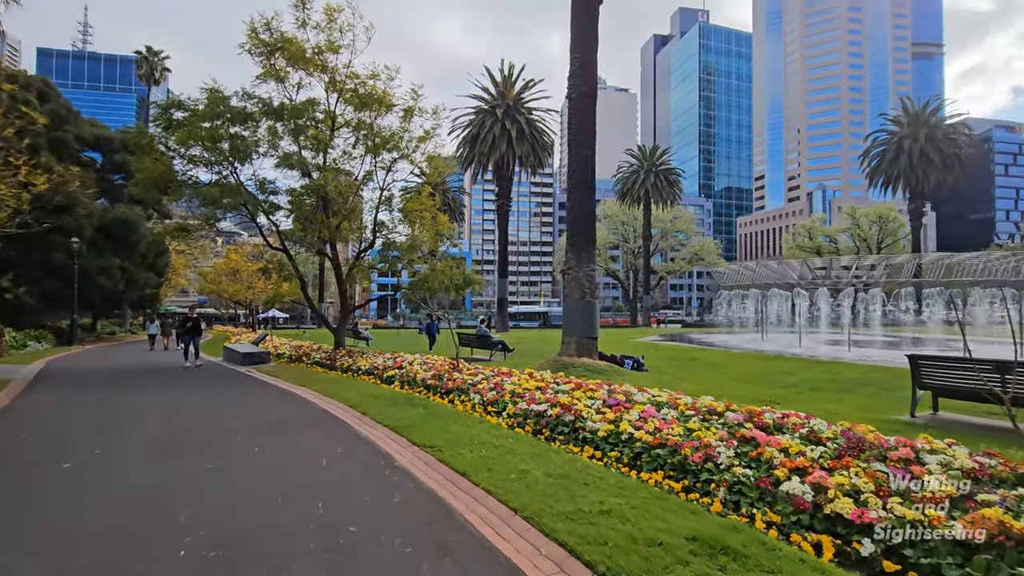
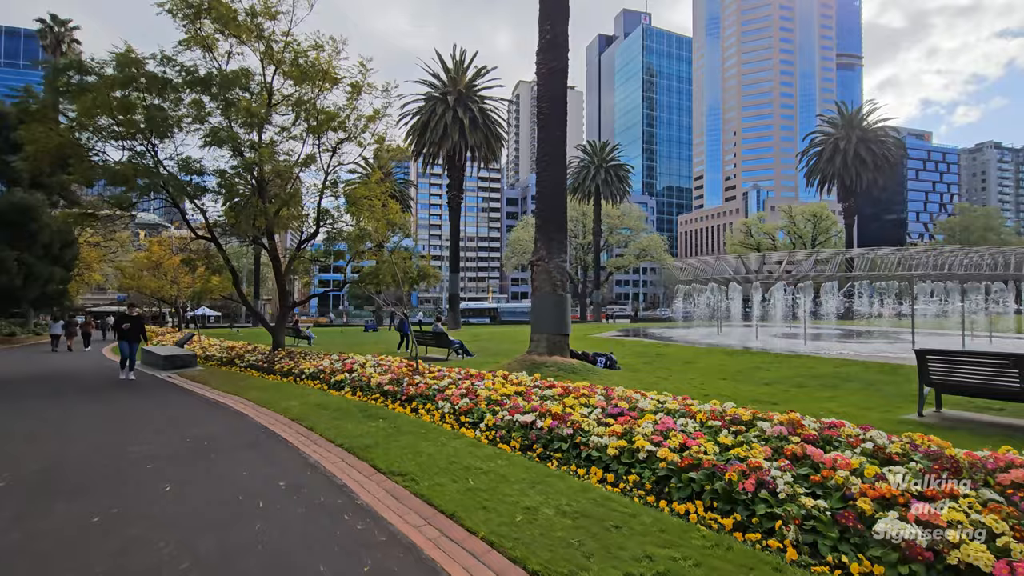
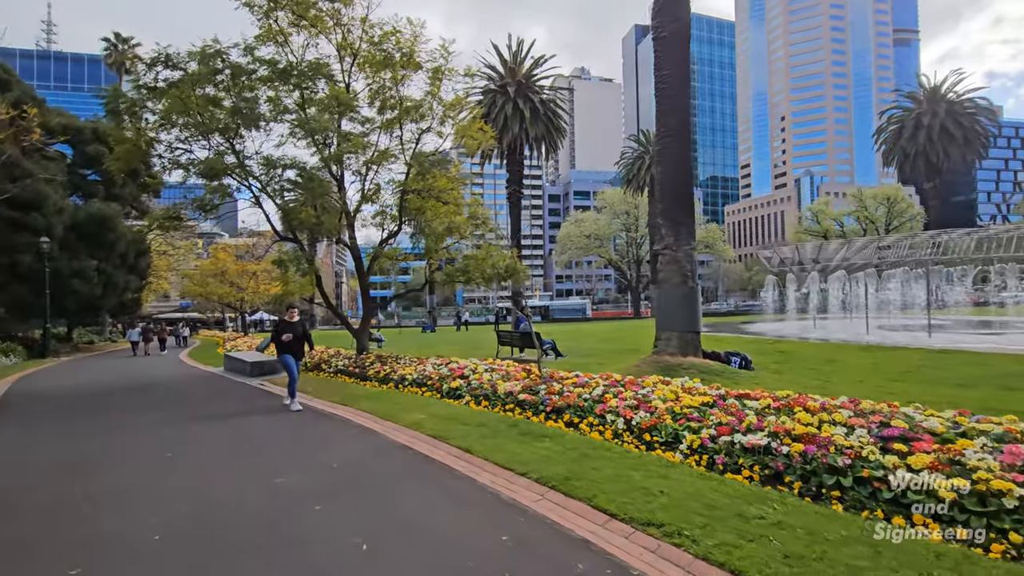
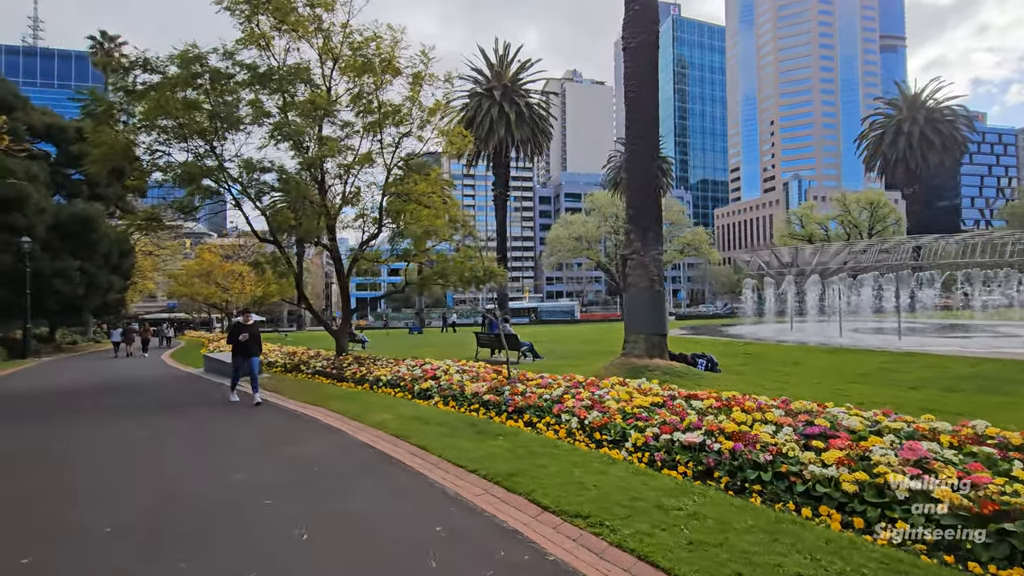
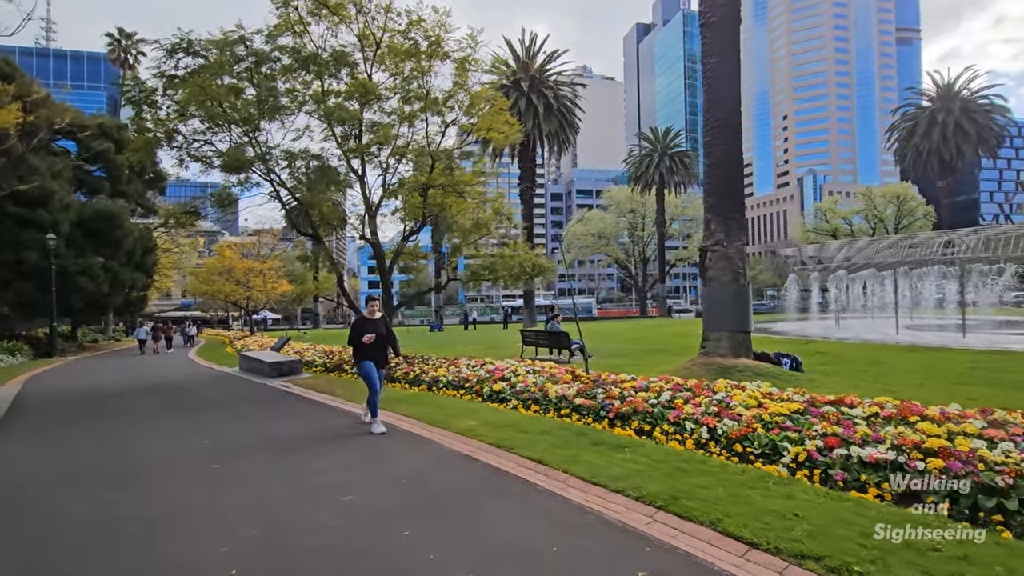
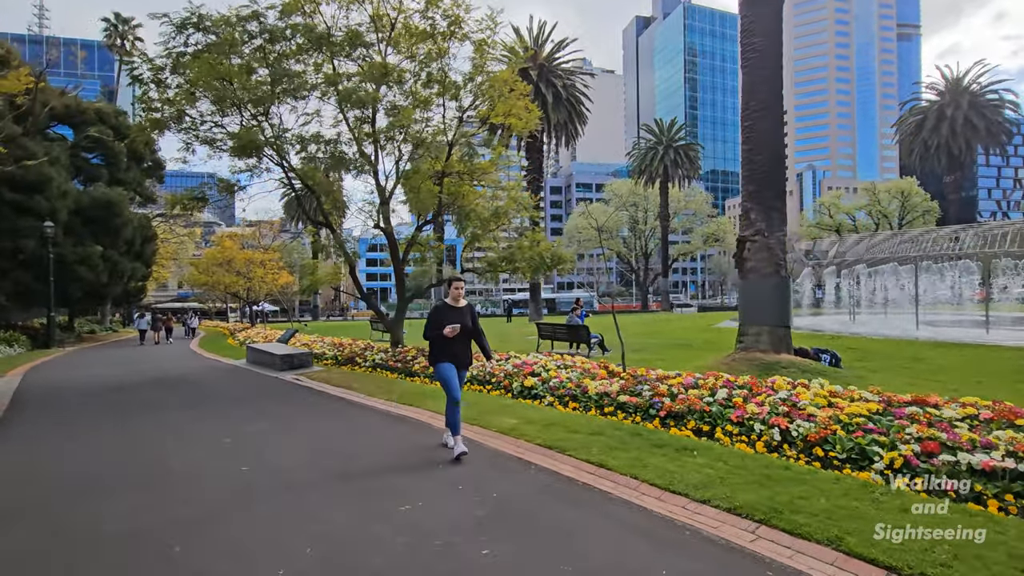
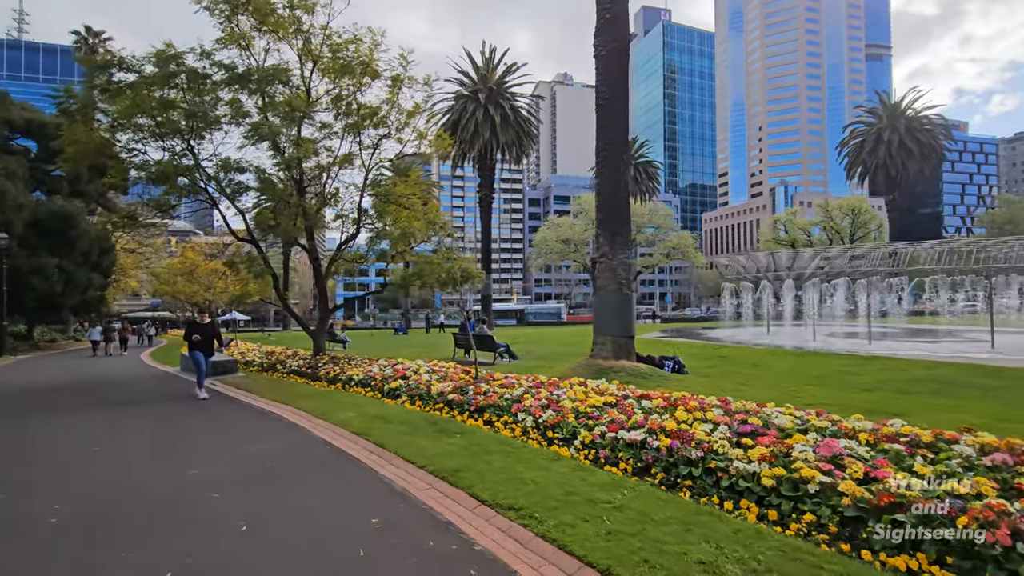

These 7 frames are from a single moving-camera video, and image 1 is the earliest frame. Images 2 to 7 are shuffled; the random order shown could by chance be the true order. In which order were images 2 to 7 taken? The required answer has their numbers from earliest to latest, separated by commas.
2, 7, 4, 3, 5, 6
